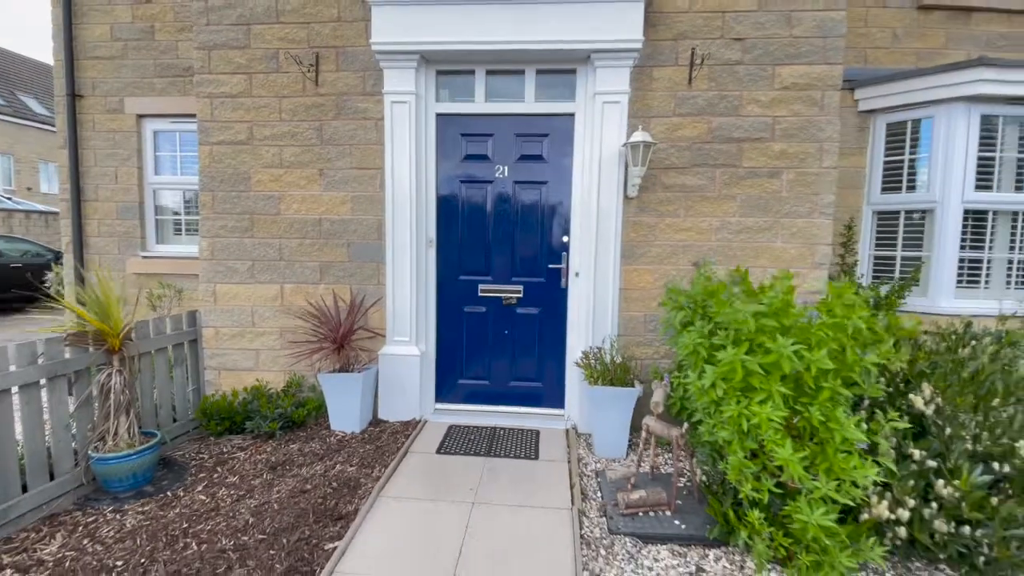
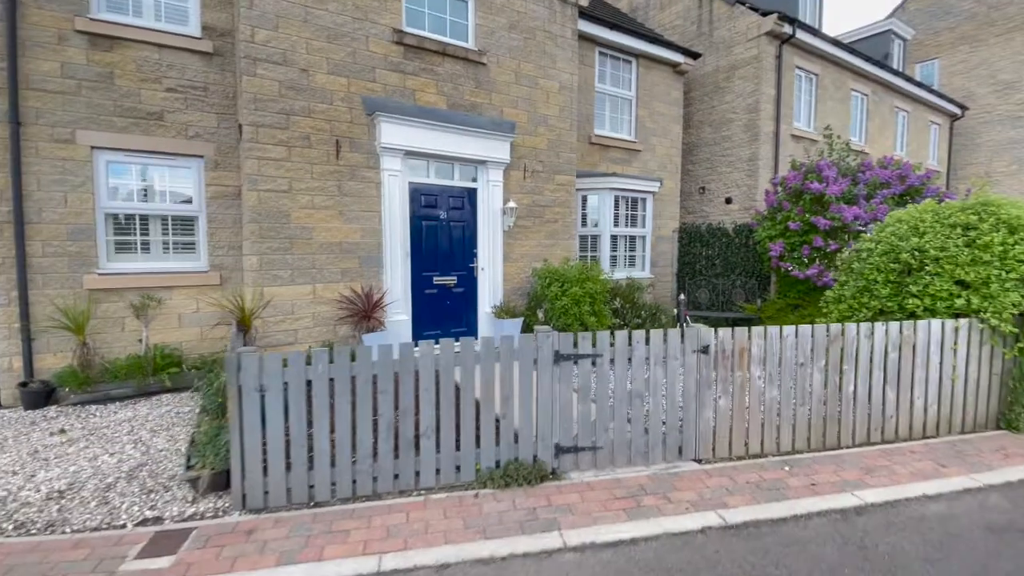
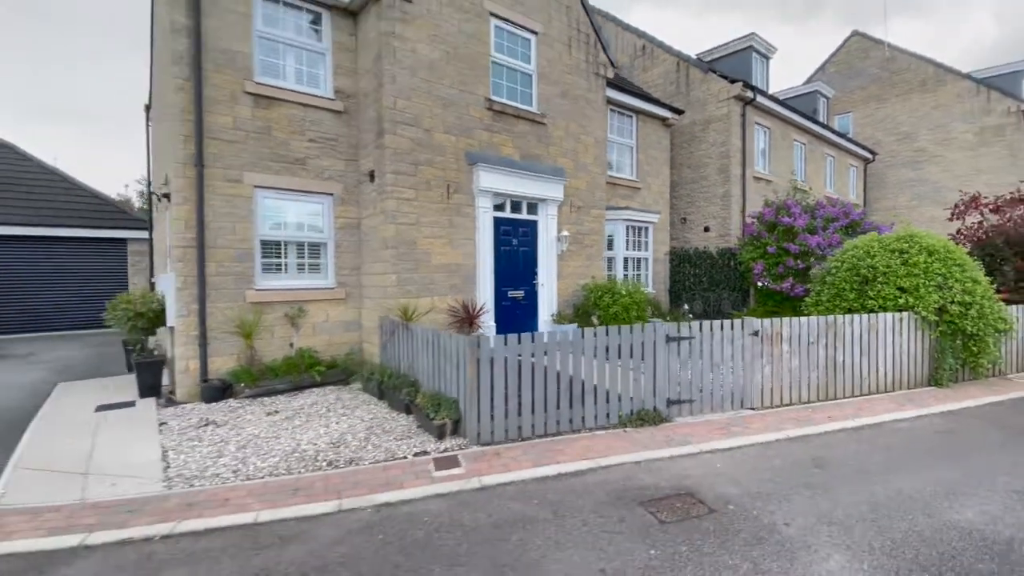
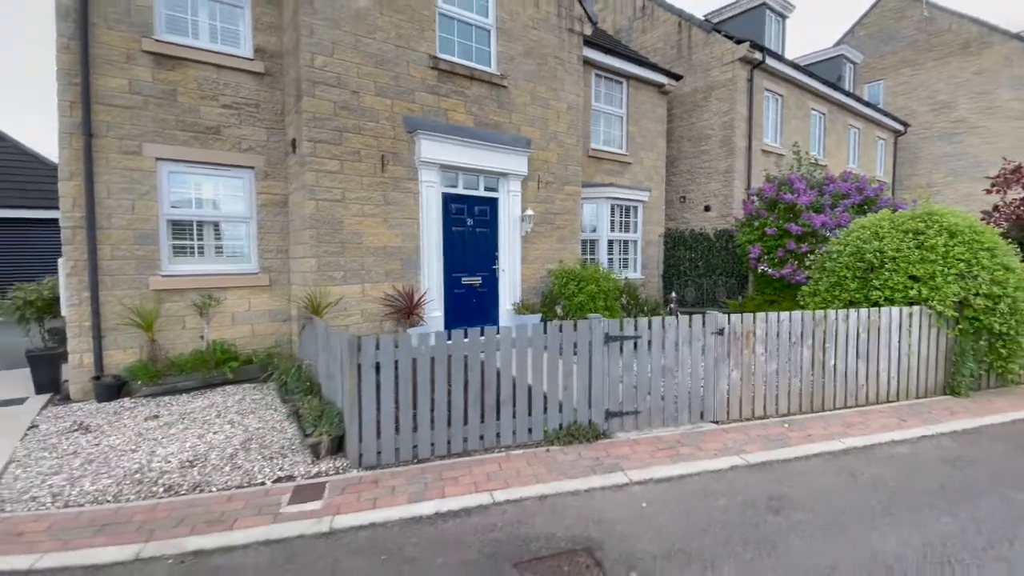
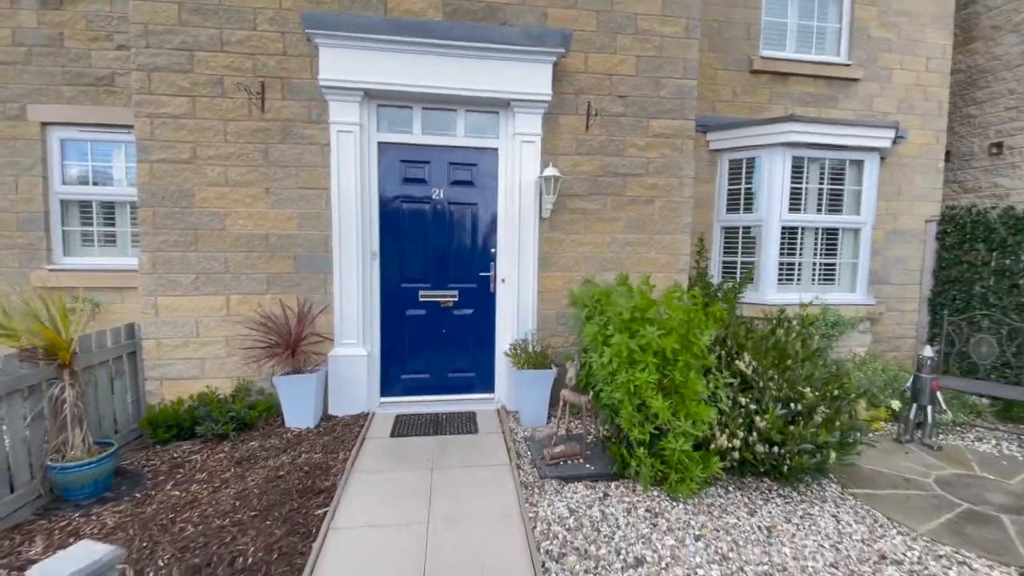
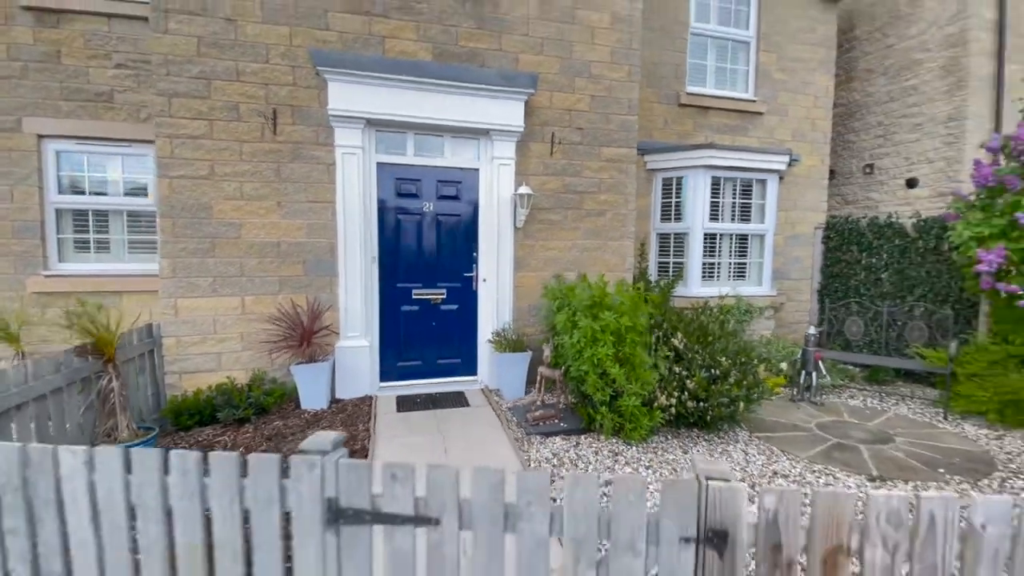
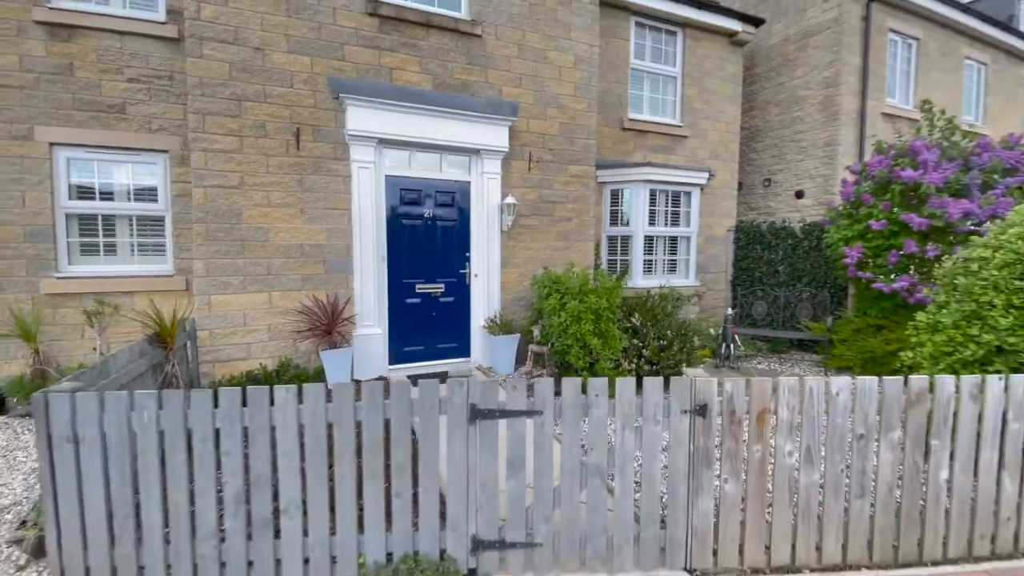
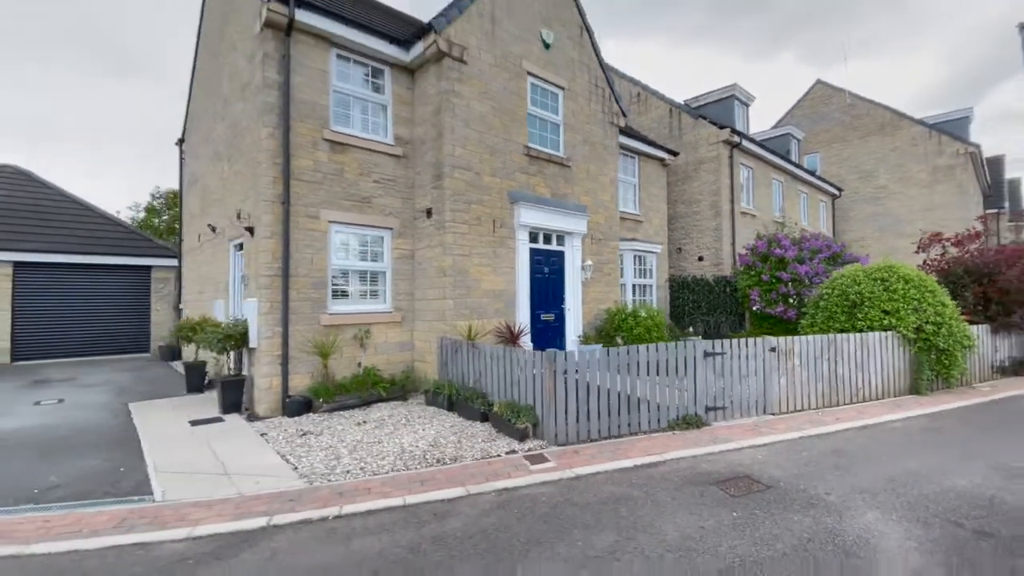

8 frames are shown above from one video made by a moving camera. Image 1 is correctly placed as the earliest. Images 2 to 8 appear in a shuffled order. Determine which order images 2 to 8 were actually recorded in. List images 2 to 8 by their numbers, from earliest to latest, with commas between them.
5, 6, 7, 2, 4, 3, 8
